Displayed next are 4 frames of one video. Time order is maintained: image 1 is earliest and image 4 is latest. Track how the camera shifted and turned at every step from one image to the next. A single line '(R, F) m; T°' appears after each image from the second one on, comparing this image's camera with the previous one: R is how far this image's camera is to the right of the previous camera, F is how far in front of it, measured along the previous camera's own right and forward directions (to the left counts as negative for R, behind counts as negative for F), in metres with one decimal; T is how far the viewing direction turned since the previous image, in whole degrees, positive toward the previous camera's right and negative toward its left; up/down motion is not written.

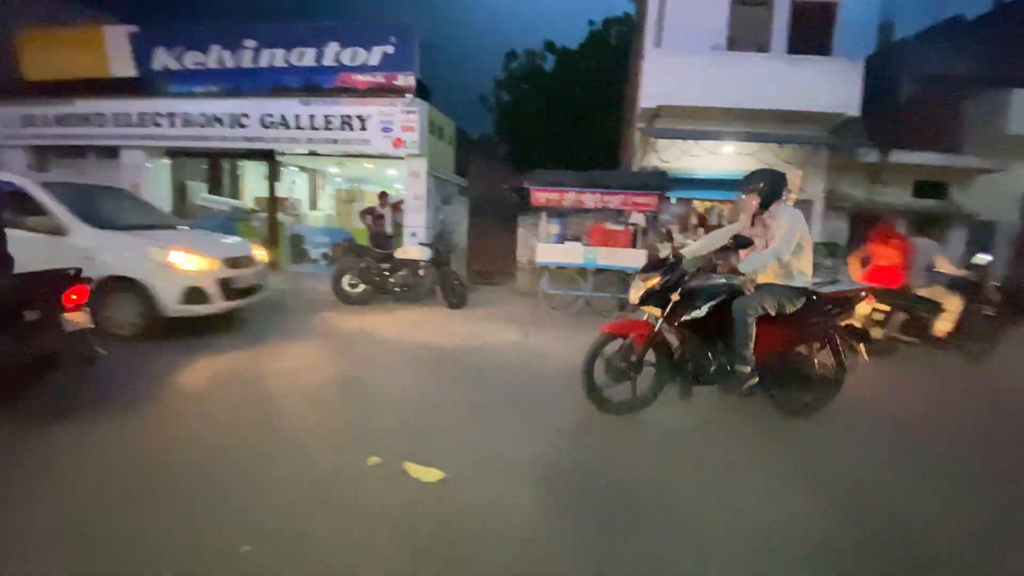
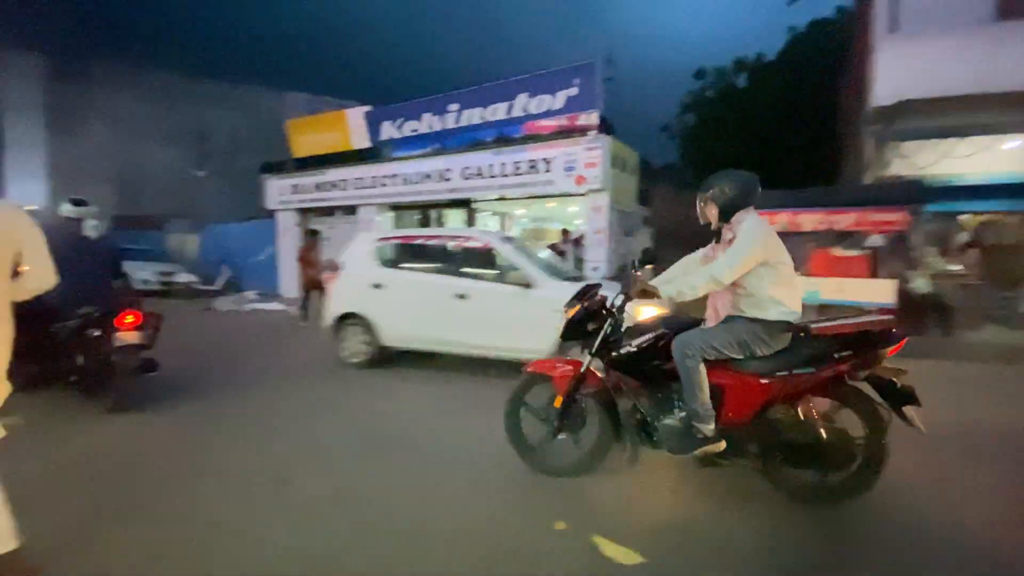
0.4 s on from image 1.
(+0.2, +0.2) m; -23°
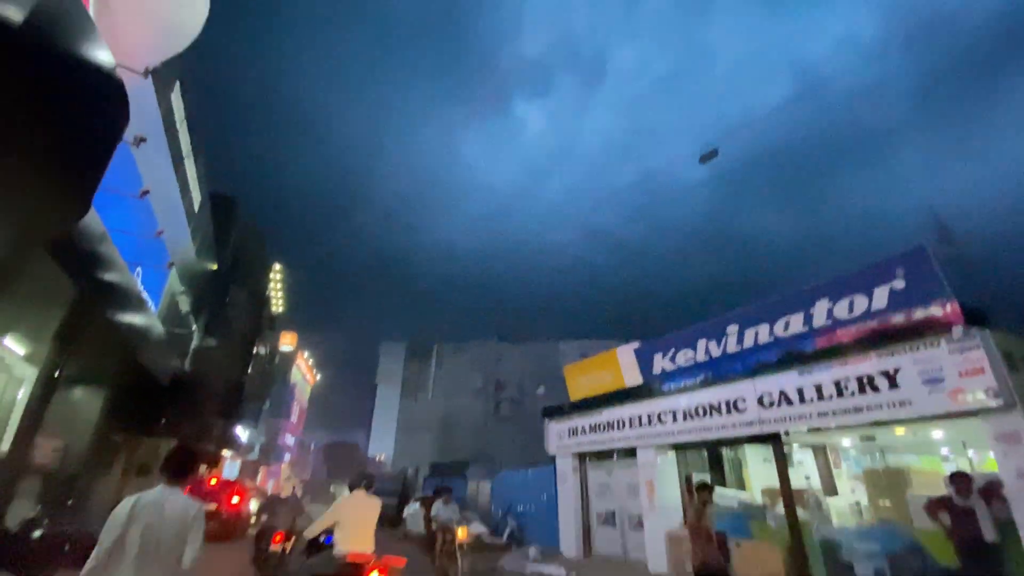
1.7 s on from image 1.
(-0.5, +0.9) m; -32°
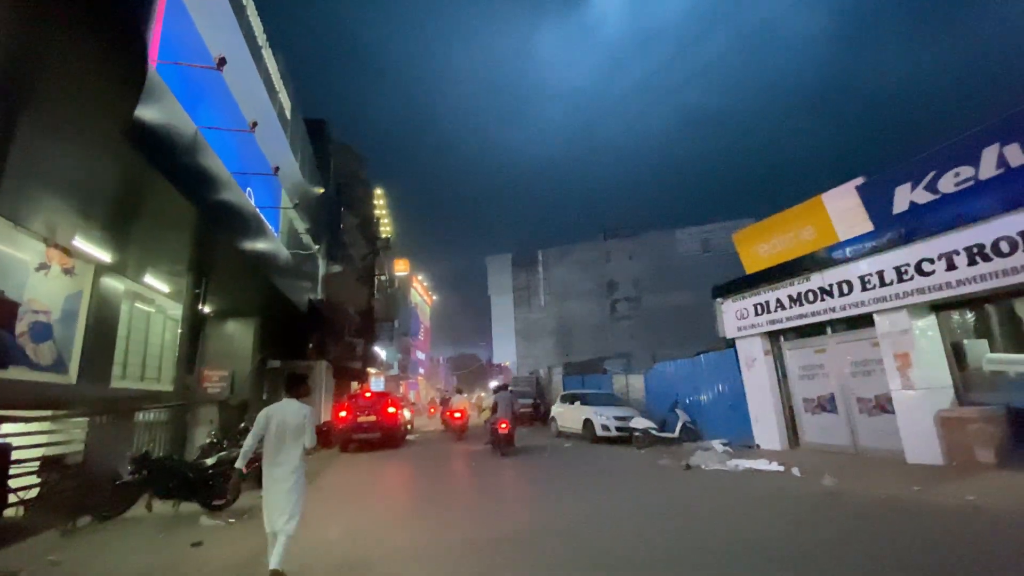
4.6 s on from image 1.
(-1.4, +2.0) m; -12°
